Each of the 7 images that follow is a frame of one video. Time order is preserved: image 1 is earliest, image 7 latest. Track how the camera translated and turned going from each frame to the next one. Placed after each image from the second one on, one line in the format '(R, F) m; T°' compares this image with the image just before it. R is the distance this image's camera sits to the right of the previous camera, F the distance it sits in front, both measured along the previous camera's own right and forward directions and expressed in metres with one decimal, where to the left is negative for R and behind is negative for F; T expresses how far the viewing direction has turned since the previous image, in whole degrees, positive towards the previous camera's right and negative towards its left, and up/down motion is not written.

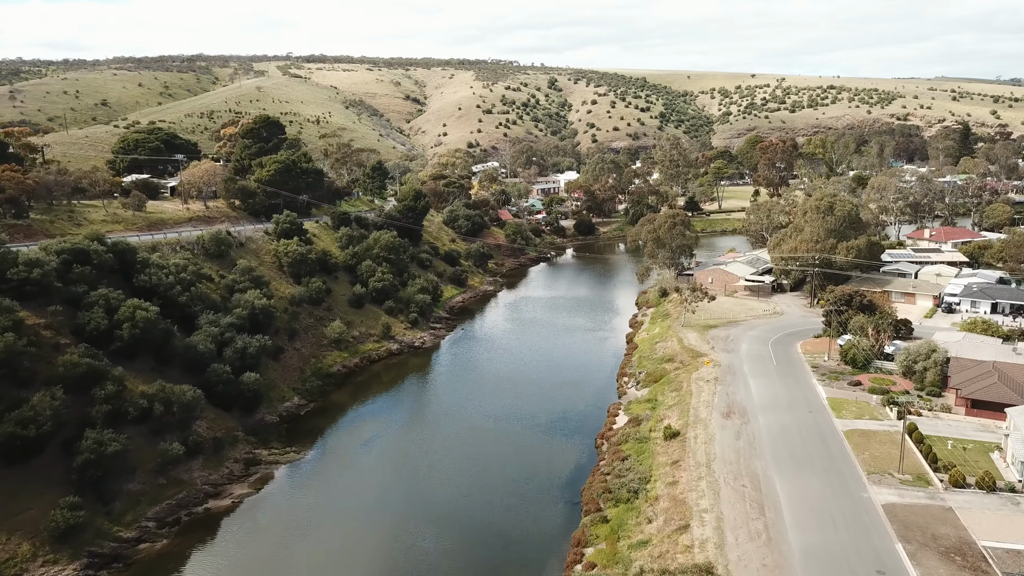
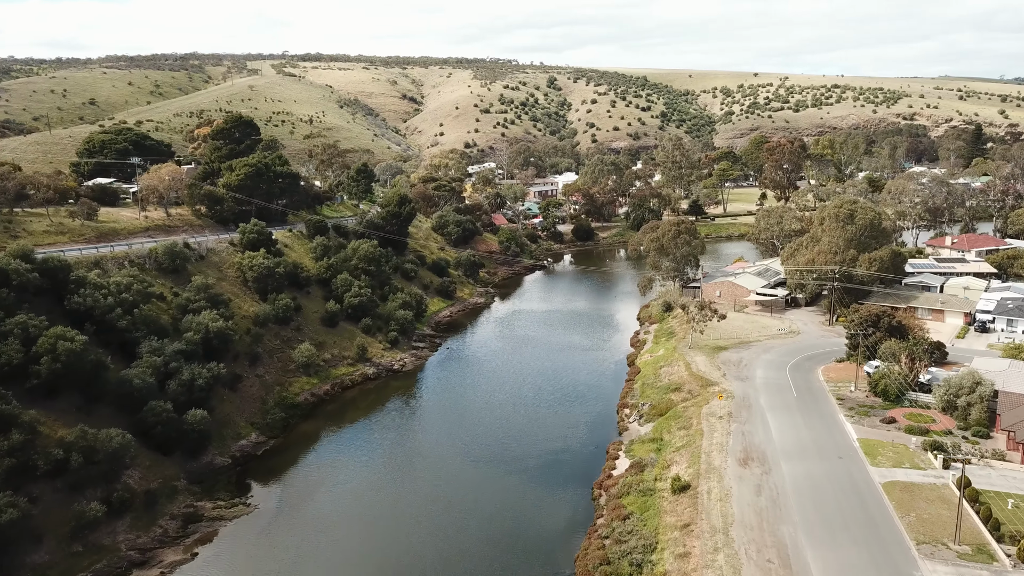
(+0.7, +5.6) m; 0°
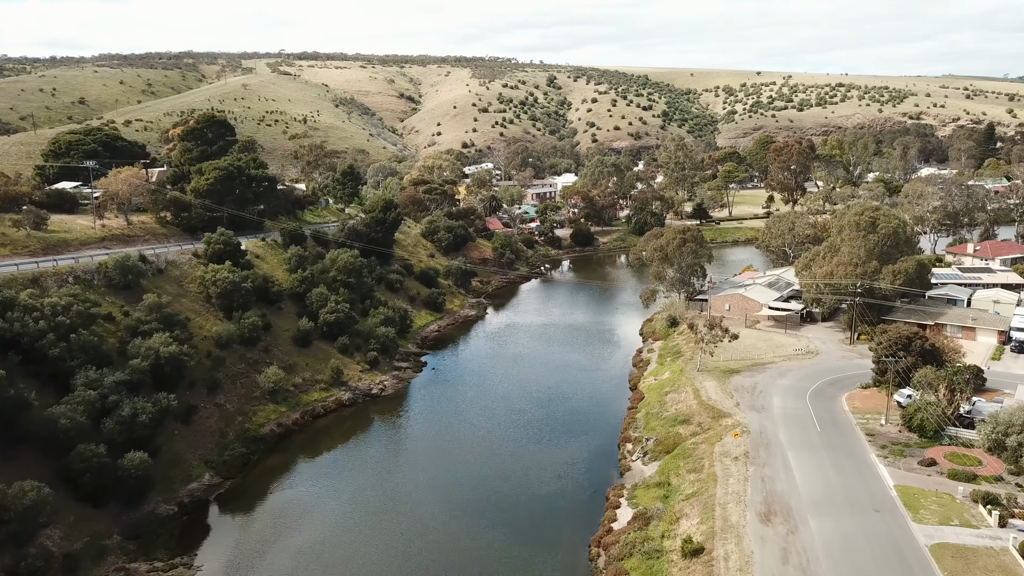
(+0.6, +4.9) m; 0°
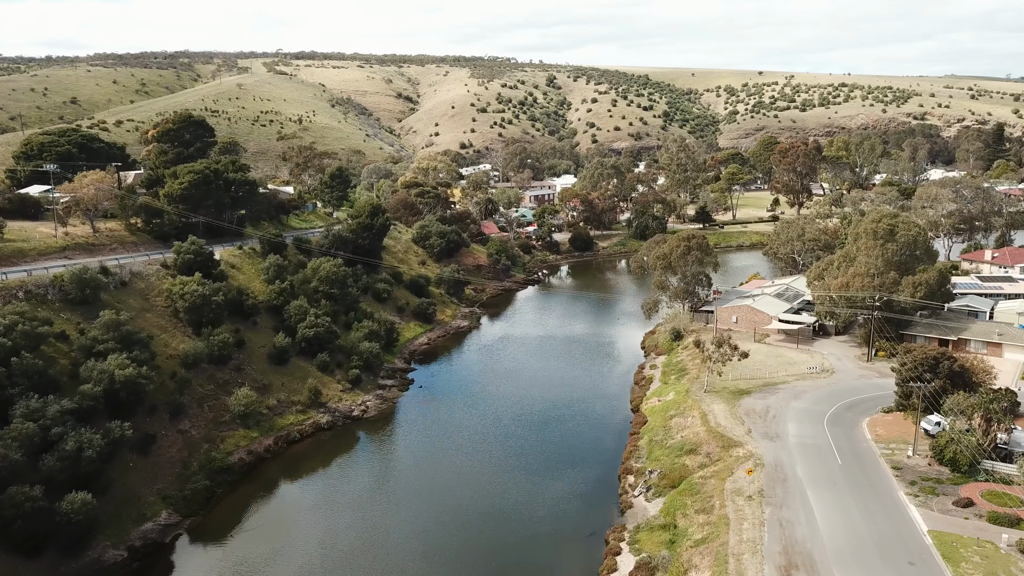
(+0.4, +3.6) m; 0°
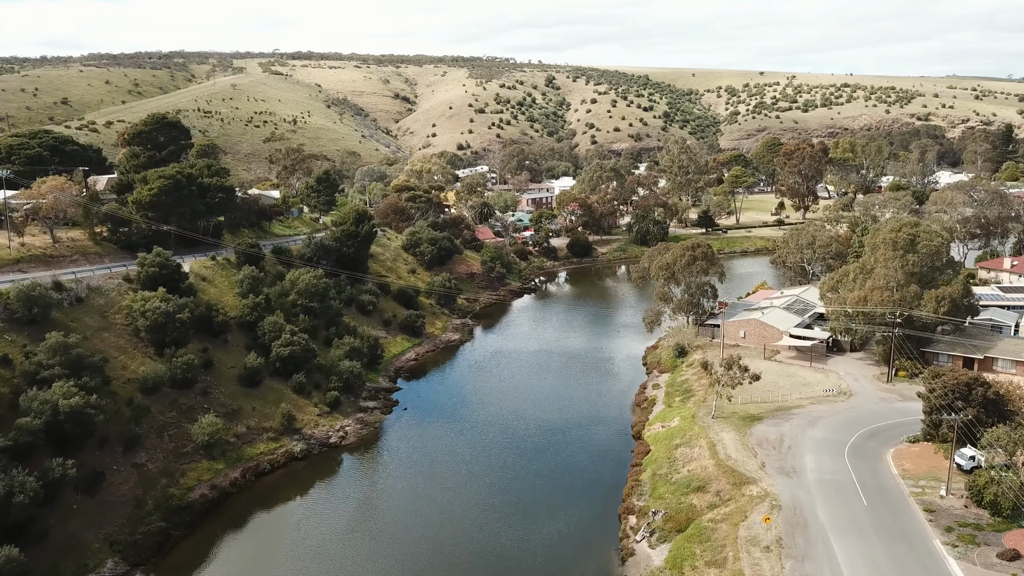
(+0.4, +3.6) m; 0°
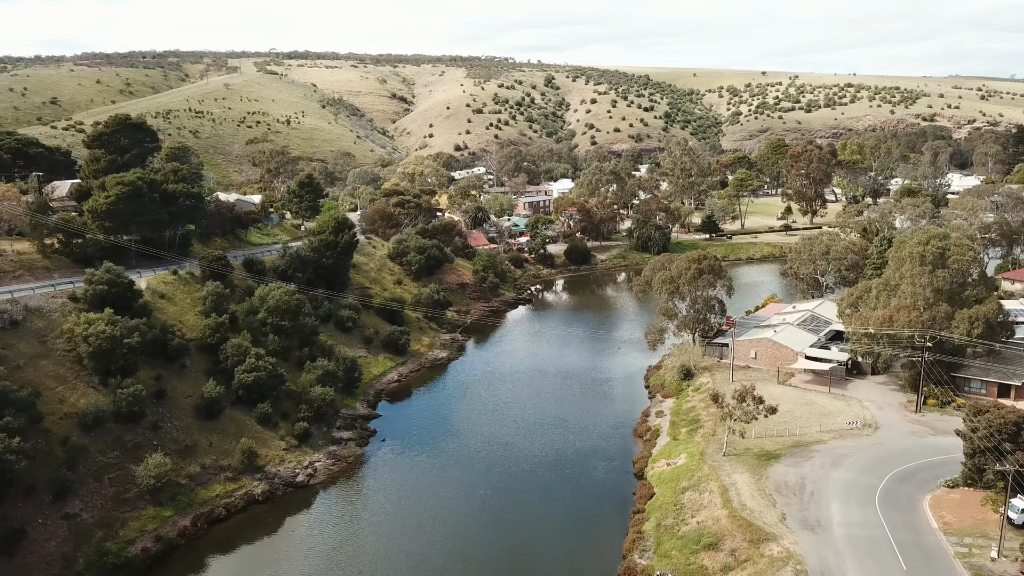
(+0.6, +4.4) m; 0°
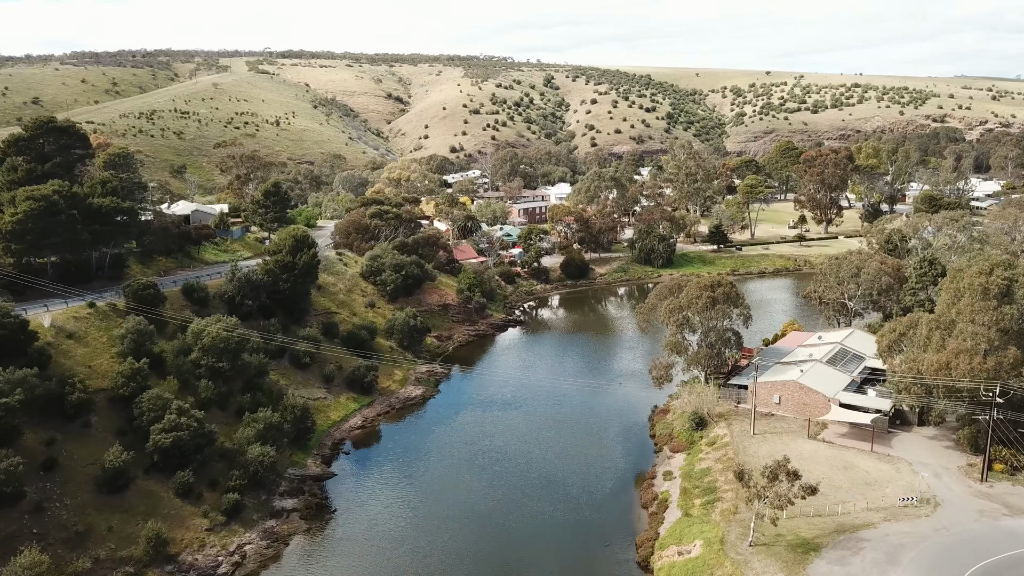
(+1.0, +7.3) m; 0°
